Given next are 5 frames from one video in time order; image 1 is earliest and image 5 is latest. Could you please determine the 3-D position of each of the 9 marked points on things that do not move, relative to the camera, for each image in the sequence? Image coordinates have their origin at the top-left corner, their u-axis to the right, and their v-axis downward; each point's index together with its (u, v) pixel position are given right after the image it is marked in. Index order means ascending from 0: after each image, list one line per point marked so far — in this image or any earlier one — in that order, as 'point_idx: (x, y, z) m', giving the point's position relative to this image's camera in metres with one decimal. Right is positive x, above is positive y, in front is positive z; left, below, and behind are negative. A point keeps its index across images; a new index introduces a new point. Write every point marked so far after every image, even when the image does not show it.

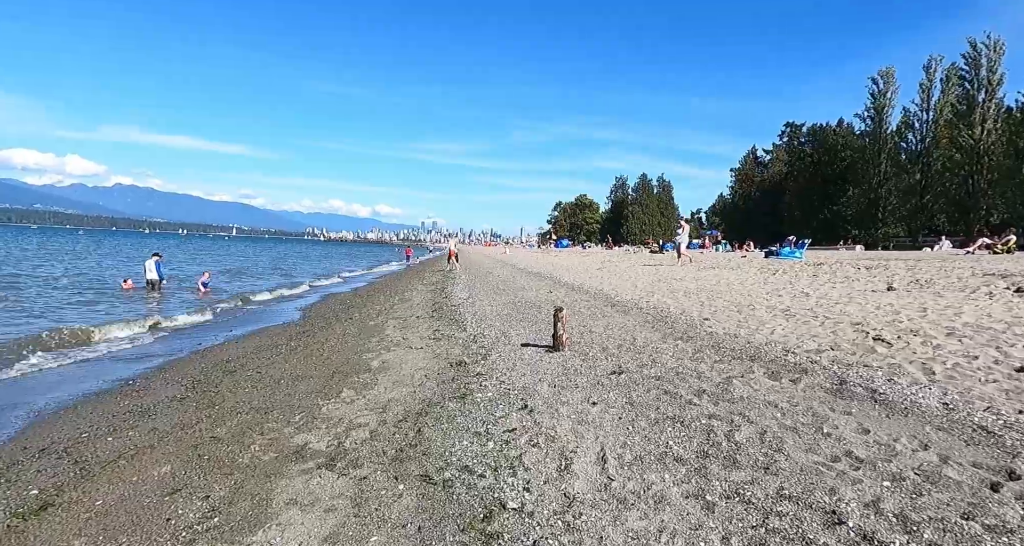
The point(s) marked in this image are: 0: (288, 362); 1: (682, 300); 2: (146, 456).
0: (-4.6, -1.8, +11.7) m
1: (+5.1, -0.8, +17.1) m
2: (-4.1, -2.0, +6.4) m
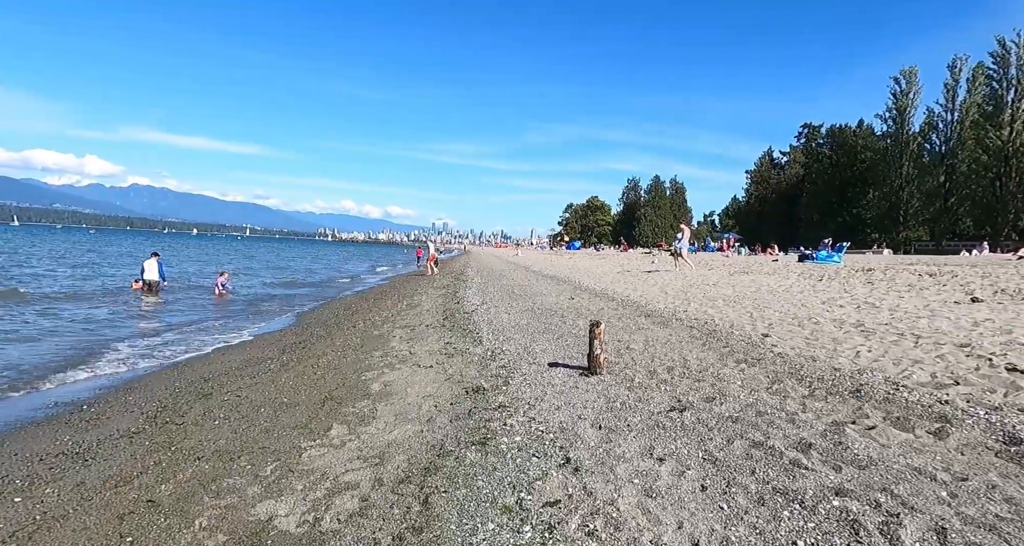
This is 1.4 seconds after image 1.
0: (-4.1, -1.9, +9.9) m
1: (+5.7, -1.0, +15.2) m
2: (-3.7, -2.1, +4.6) m
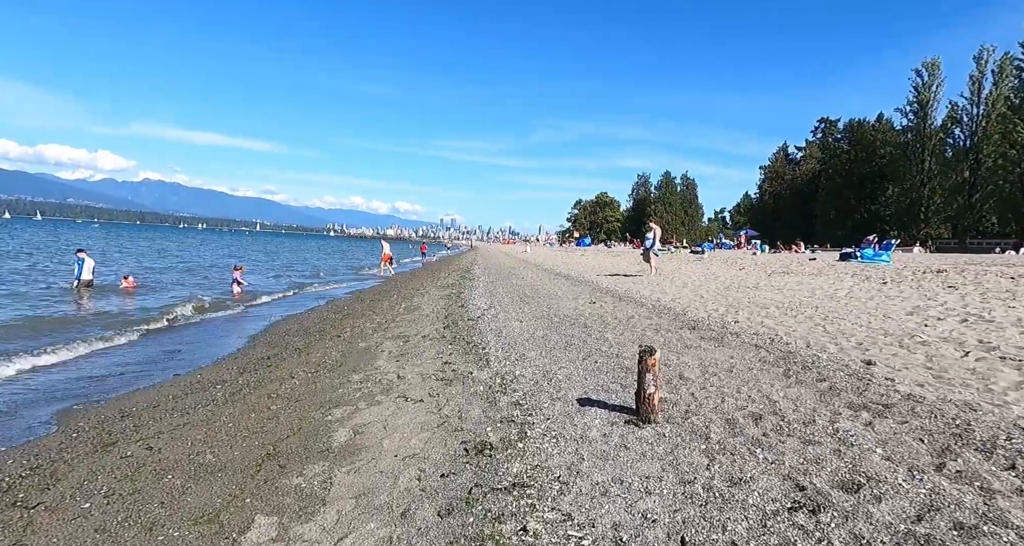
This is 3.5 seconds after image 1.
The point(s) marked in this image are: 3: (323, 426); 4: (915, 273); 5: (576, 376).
0: (-3.9, -2.0, +7.4) m
1: (+6.0, -1.0, +12.4) m
2: (-3.6, -2.2, +2.1) m
3: (-2.4, -1.9, +7.2) m
4: (+12.8, 0.0, +18.3) m
5: (+1.0, -1.6, +8.9) m
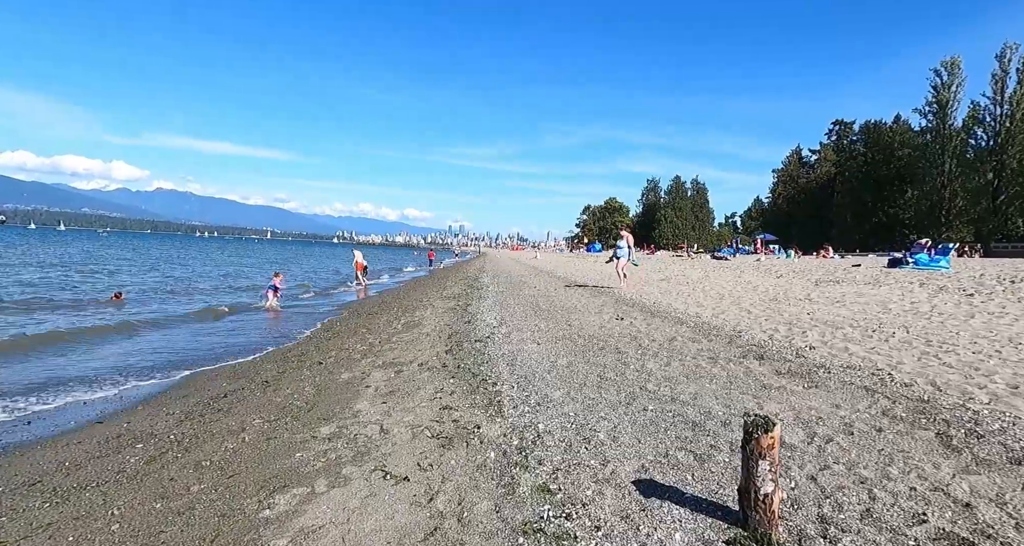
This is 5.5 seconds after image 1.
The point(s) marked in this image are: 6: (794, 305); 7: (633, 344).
0: (-3.7, -2.2, +4.9) m
1: (+6.3, -1.2, +9.8) m
2: (-3.4, -2.3, -0.4) m
3: (-2.1, -2.1, +4.7) m
4: (+13.2, -0.3, +15.6) m
5: (+1.2, -1.8, +6.3) m
6: (+7.7, -0.9, +15.8) m
7: (+2.4, -1.4, +11.5) m
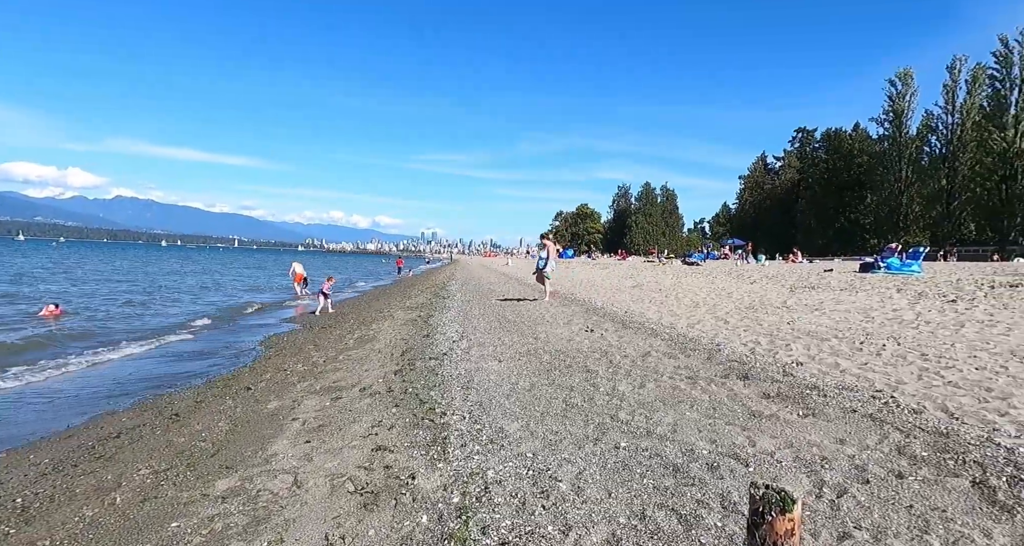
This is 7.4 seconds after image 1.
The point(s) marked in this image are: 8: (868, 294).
0: (-4.1, -2.3, +3.4) m
1: (+5.6, -1.4, +8.8) m
2: (-3.6, -2.4, -1.9) m
3: (-2.6, -2.3, +3.3) m
4: (+12.2, -0.4, +14.9) m
5: (+0.7, -1.9, +5.1) m
6: (+6.7, -1.0, +14.9) m
7: (+1.6, -1.6, +10.4) m
8: (+10.3, -0.6, +16.6) m
